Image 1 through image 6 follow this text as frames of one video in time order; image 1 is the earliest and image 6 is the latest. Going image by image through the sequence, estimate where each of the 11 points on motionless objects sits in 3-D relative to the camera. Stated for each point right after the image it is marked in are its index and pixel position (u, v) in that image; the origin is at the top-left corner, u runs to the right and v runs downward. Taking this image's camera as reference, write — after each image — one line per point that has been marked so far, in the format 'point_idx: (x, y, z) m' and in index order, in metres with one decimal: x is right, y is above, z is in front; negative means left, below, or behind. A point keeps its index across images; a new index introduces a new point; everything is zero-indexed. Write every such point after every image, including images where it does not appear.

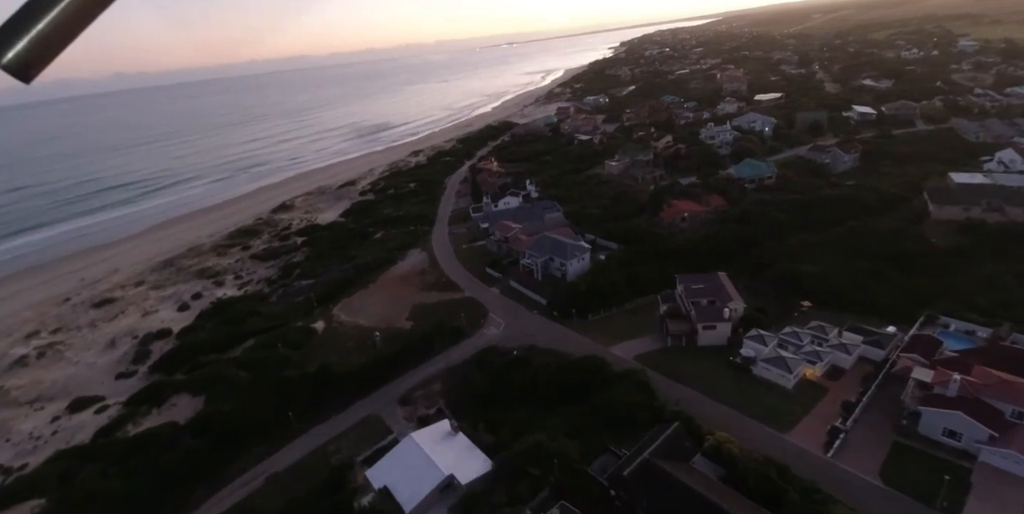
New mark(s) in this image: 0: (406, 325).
0: (-4.0, -2.5, +18.0) m
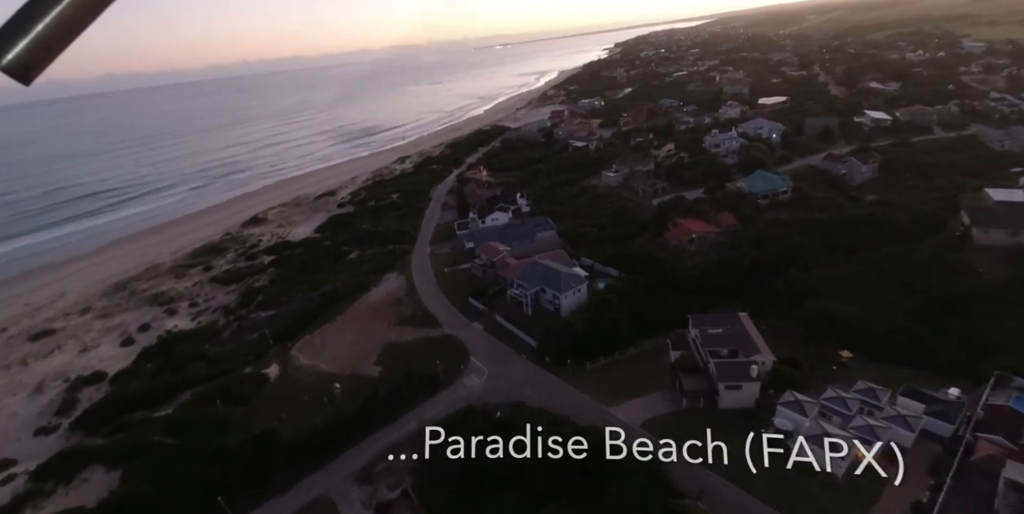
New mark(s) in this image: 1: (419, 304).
0: (-4.4, -3.7, +15.4) m
1: (-3.6, -1.8, +19.1) m
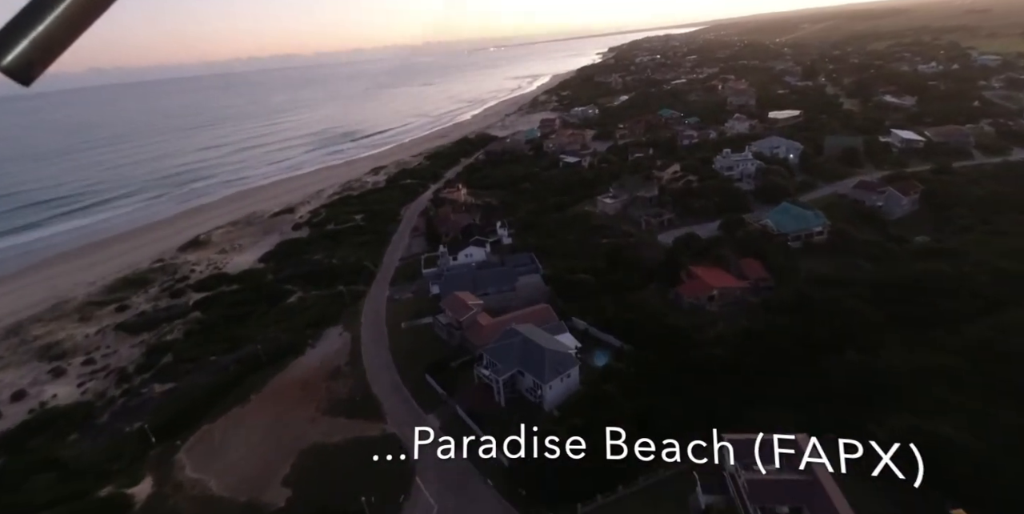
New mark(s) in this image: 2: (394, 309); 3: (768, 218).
0: (-5.3, -5.5, +11.0) m
1: (-4.6, -3.7, +14.7) m
2: (-4.5, -2.0, +18.6) m
3: (+10.4, +1.5, +19.8) m
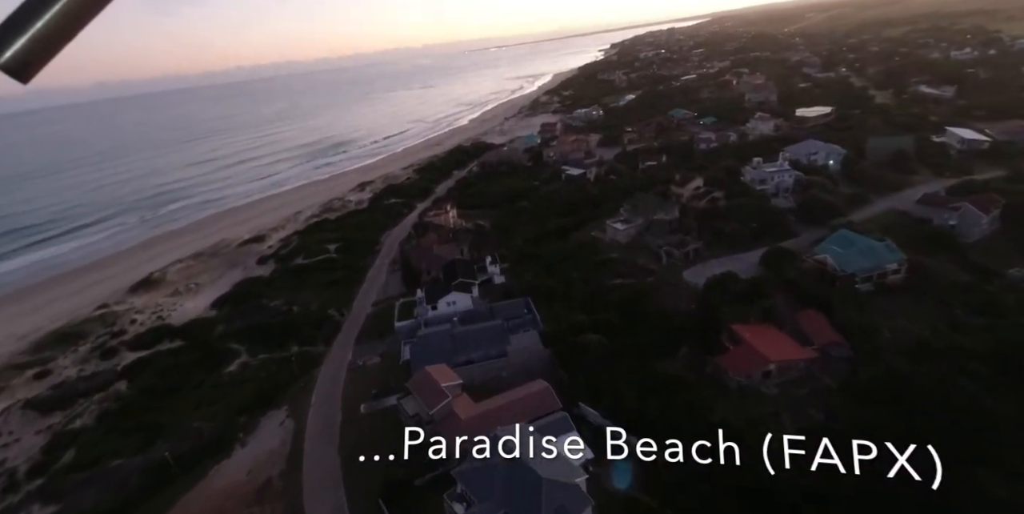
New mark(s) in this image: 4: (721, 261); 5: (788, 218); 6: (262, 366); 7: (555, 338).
0: (-5.6, -7.3, +7.2) m
1: (-4.8, -5.4, +10.9) m
2: (-4.8, -3.8, +14.8) m
3: (+10.1, +0.2, +15.7) m
4: (+7.6, -0.1, +17.7) m
5: (+11.3, +1.6, +19.8) m
6: (-8.3, -3.6, +16.1) m
7: (+1.3, -2.5, +14.5) m
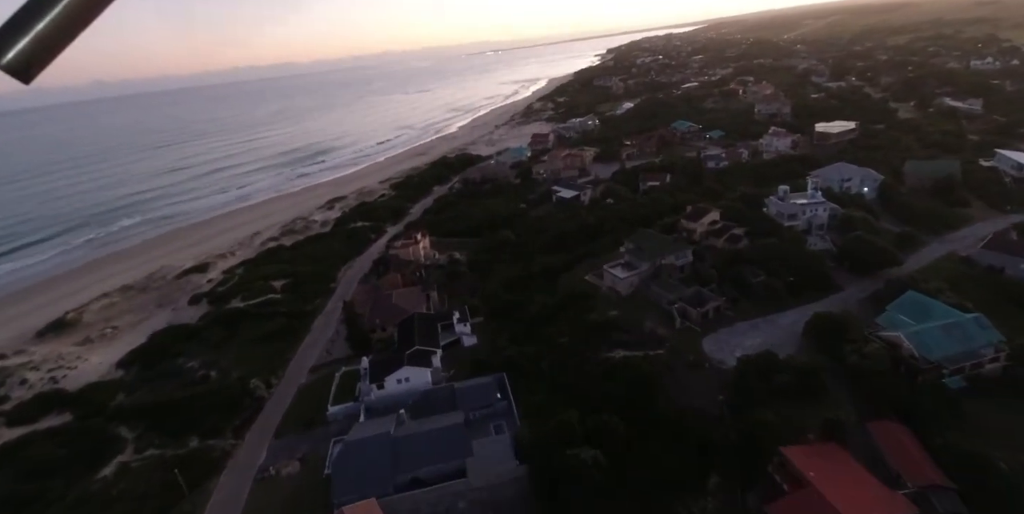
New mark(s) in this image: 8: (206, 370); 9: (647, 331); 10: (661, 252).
0: (-6.4, -9.0, +3.2) m
1: (-5.6, -7.1, +6.9) m
2: (-5.6, -5.5, +10.8) m
3: (+9.3, -1.7, +11.9) m
4: (+6.8, -2.0, +13.8) m
5: (+10.4, -0.3, +16.0) m
6: (-9.1, -5.3, +12.1) m
7: (+0.5, -4.3, +10.6) m
8: (-10.4, -3.8, +16.4) m
9: (+3.8, -2.2, +14.0) m
10: (+5.0, +0.1, +16.6) m
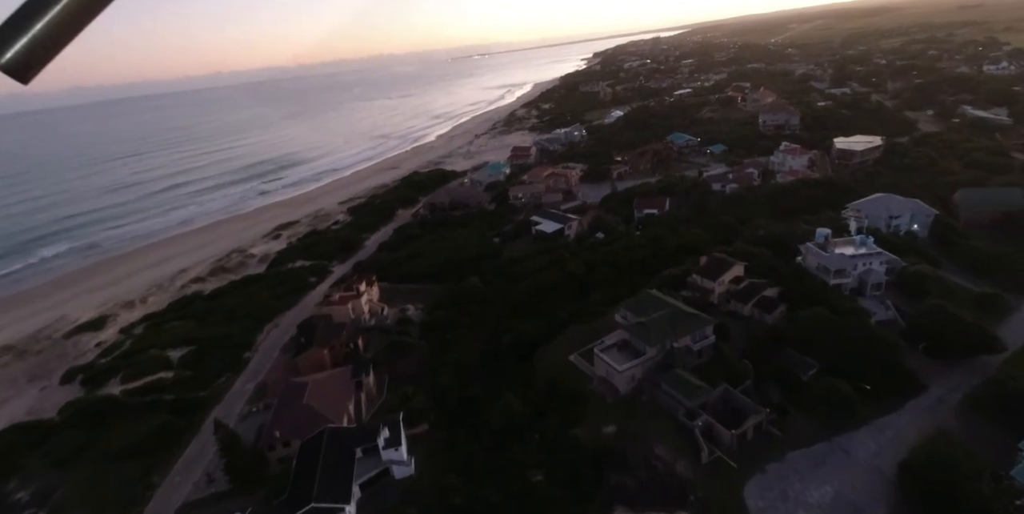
0: (-7.1, -11.0, -1.6) m
1: (-6.4, -9.2, +2.2) m
2: (-6.5, -7.6, +6.1) m
3: (+8.3, -3.6, +7.5) m
4: (+5.8, -3.9, +9.4) m
5: (+9.3, -2.2, +11.7) m
6: (-10.1, -7.4, +7.3) m
7: (-0.4, -6.3, +6.0) m
8: (-11.4, -6.0, +11.5) m
9: (+2.7, -4.2, +9.4) m
10: (+3.9, -1.9, +12.1) m
